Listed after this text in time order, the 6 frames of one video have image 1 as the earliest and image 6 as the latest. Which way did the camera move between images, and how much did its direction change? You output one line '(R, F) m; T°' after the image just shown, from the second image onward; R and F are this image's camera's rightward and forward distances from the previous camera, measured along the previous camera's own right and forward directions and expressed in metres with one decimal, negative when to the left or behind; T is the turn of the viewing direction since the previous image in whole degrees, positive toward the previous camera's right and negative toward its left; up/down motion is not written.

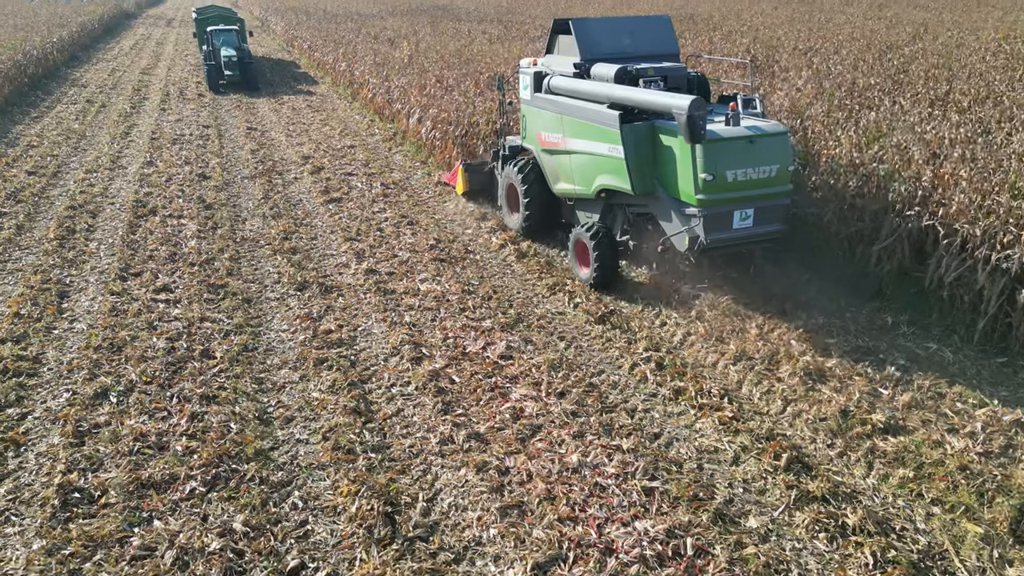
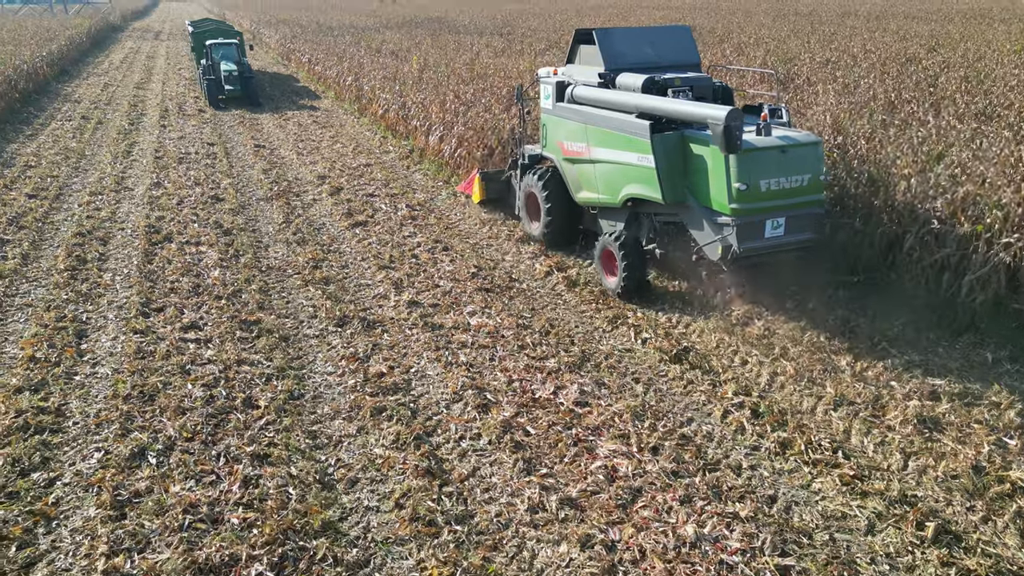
(-0.5, +0.4) m; +1°
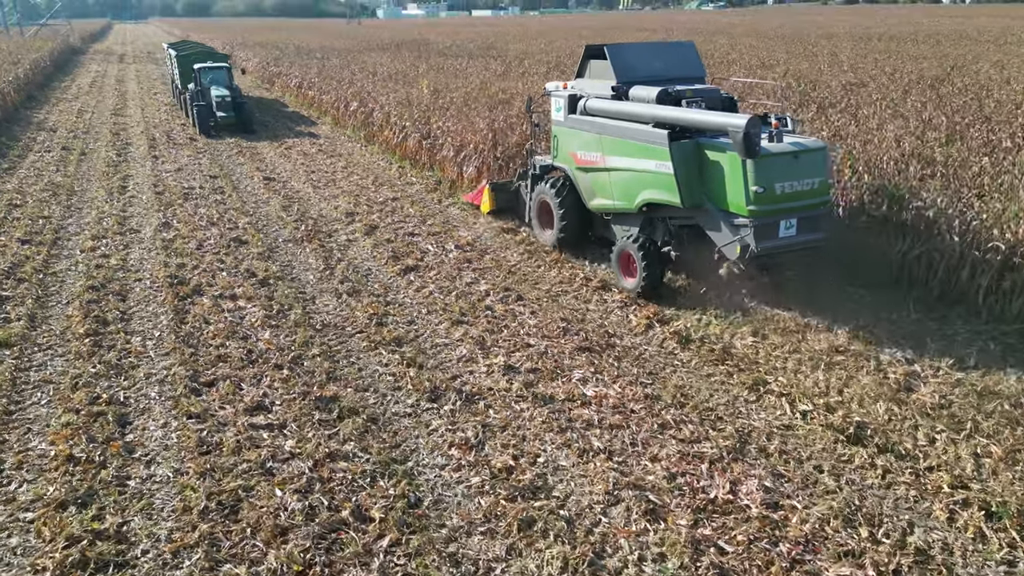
(-1.0, +0.8) m; +3°
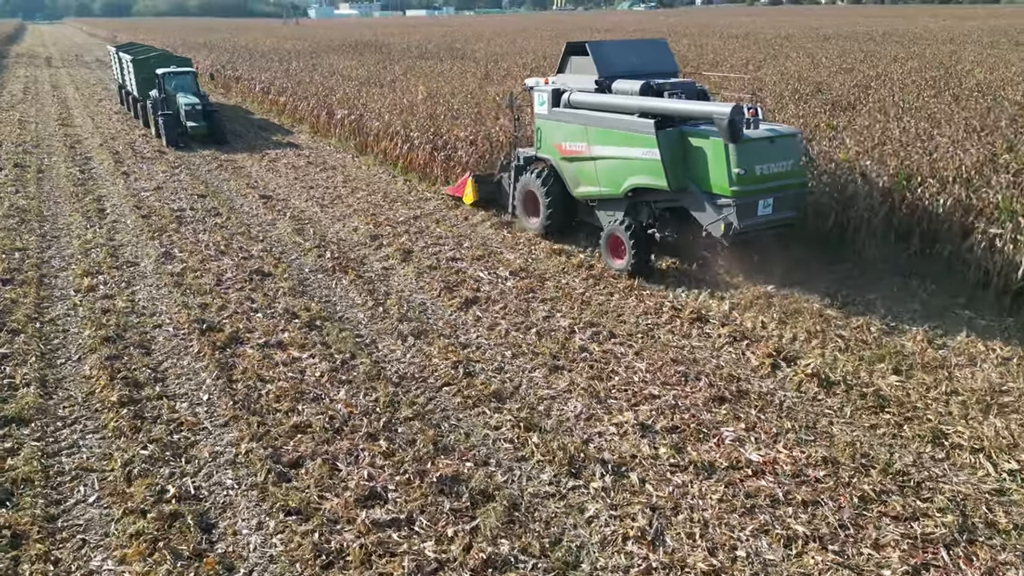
(-1.1, +0.8) m; +5°
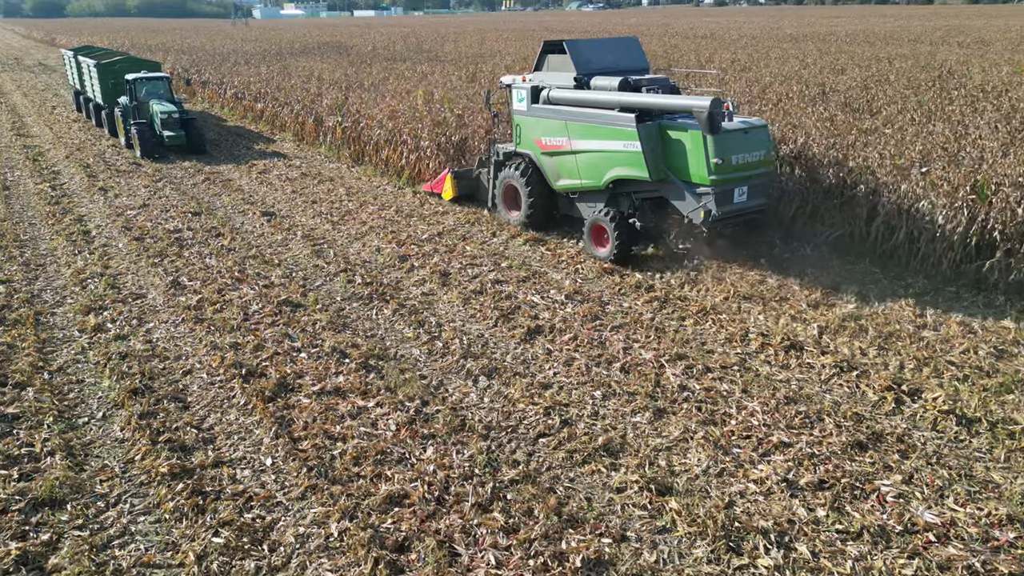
(-0.9, +0.6) m; +4°
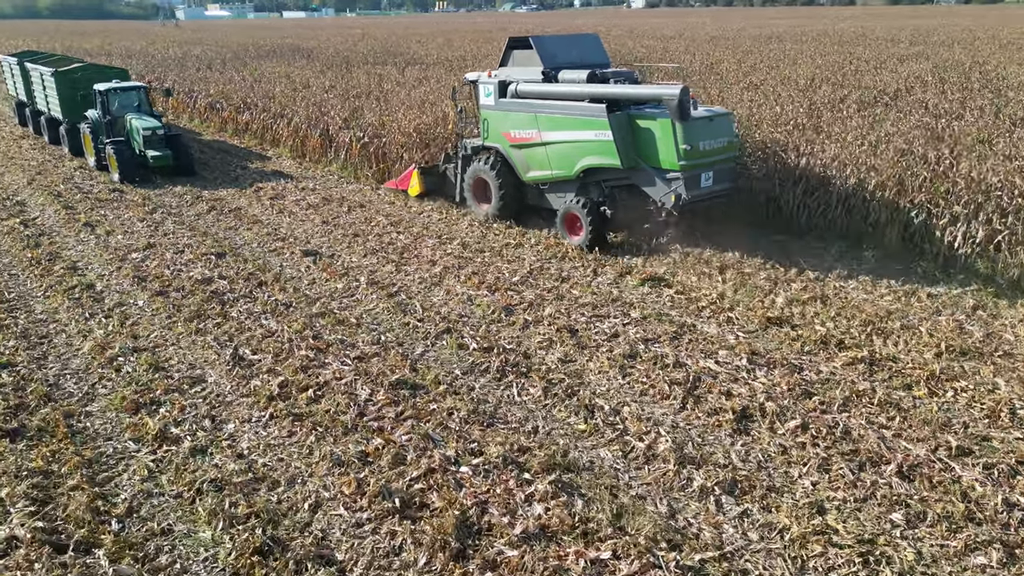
(-1.5, +1.4) m; +5°
